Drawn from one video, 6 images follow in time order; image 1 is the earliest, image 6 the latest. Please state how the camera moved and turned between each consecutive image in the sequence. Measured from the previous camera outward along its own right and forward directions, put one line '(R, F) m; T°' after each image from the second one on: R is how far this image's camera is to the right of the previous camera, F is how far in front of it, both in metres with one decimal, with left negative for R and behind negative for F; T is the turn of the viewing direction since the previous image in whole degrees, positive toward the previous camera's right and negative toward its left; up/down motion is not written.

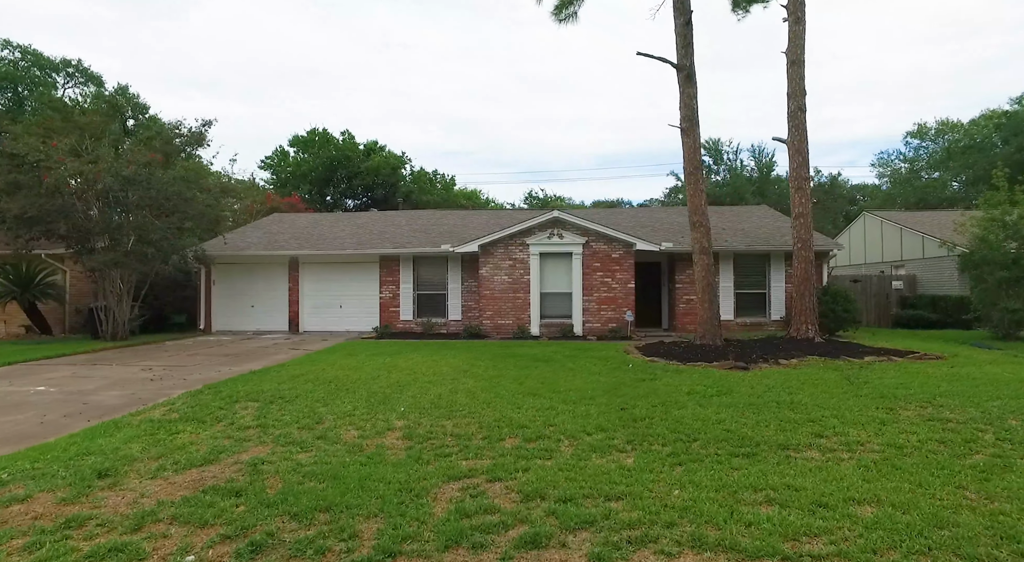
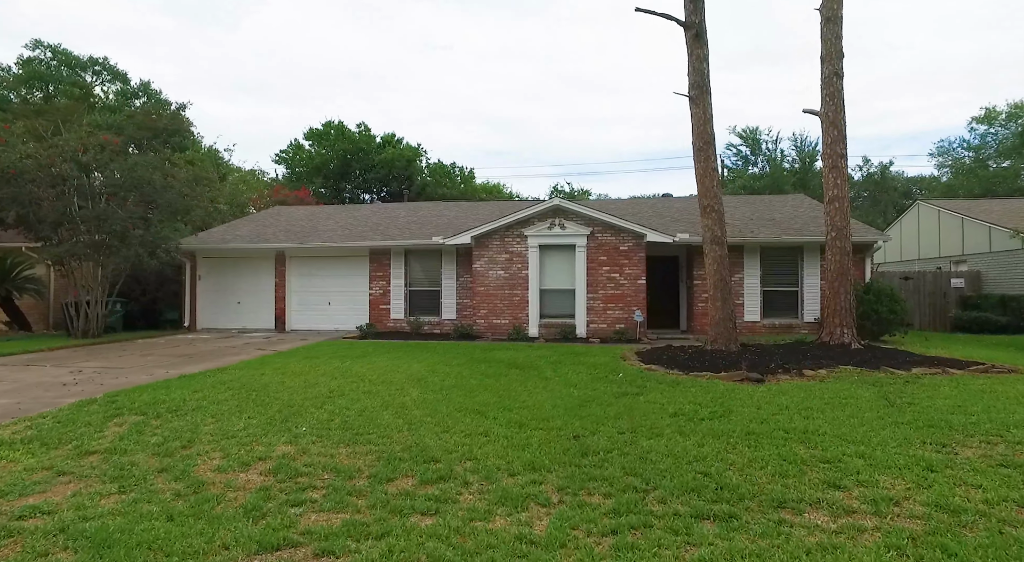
(+1.0, +1.5) m; -4°
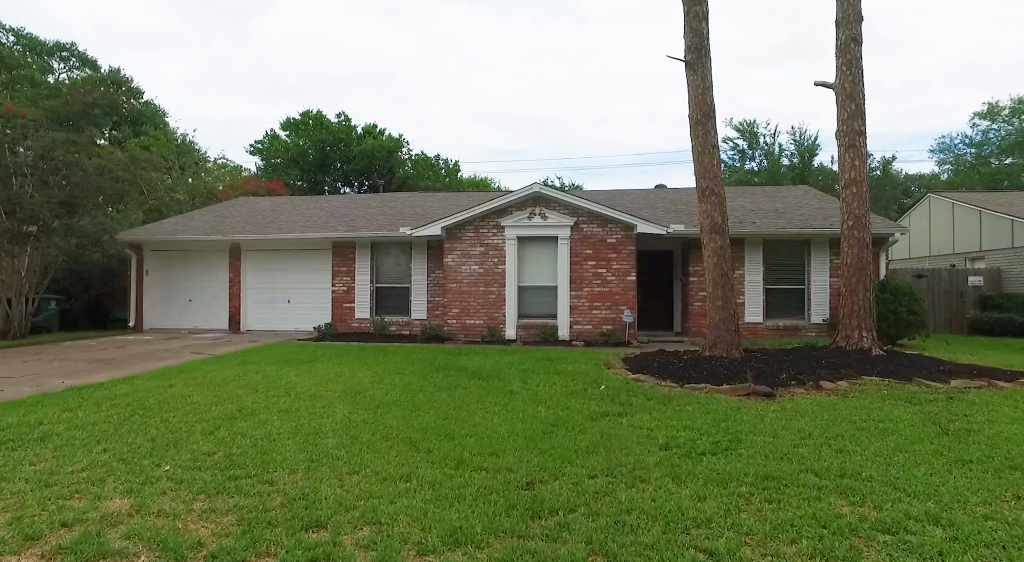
(+0.4, +1.4) m; +1°
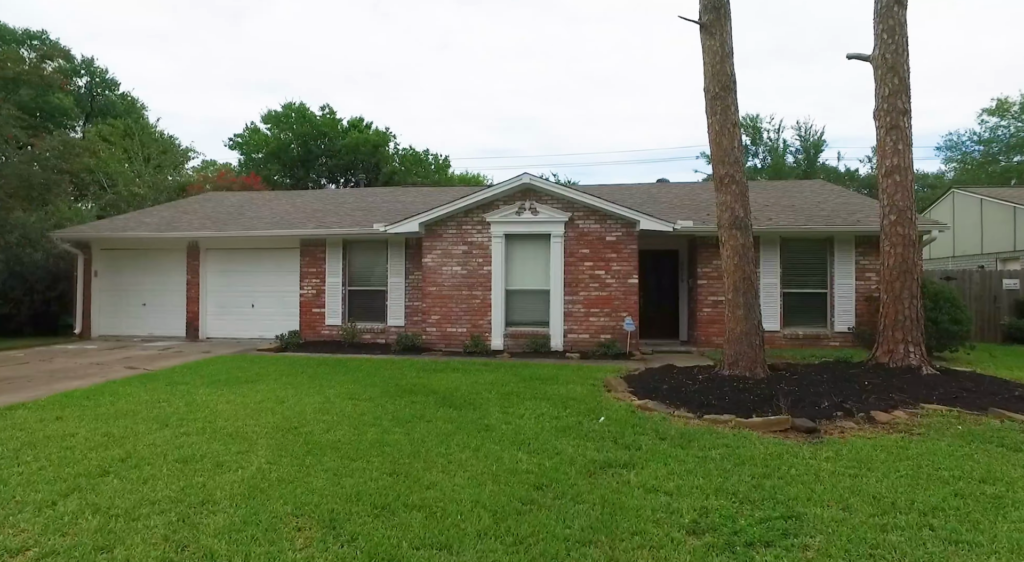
(+0.2, +1.4) m; 0°
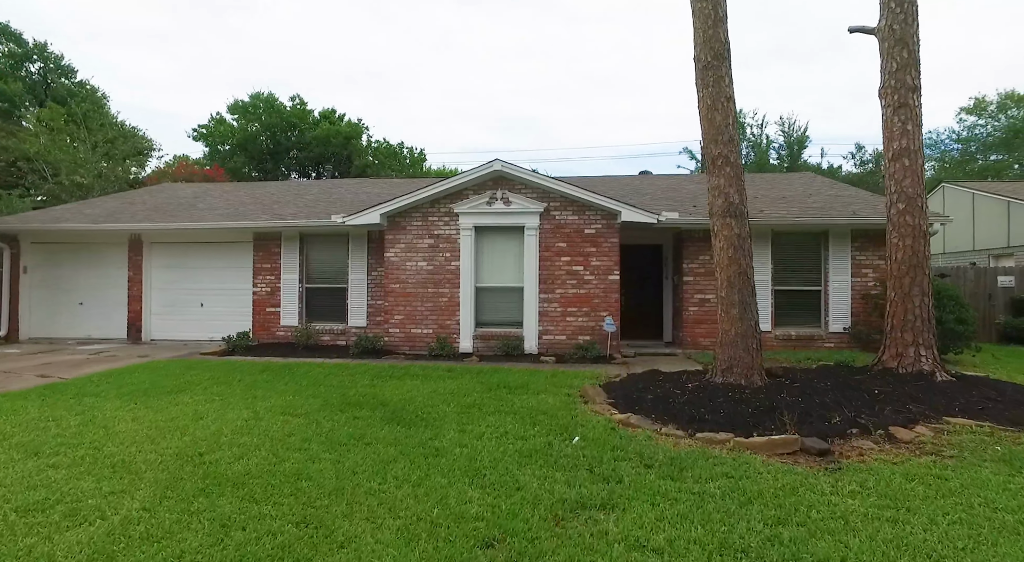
(+0.2, +0.9) m; +2°
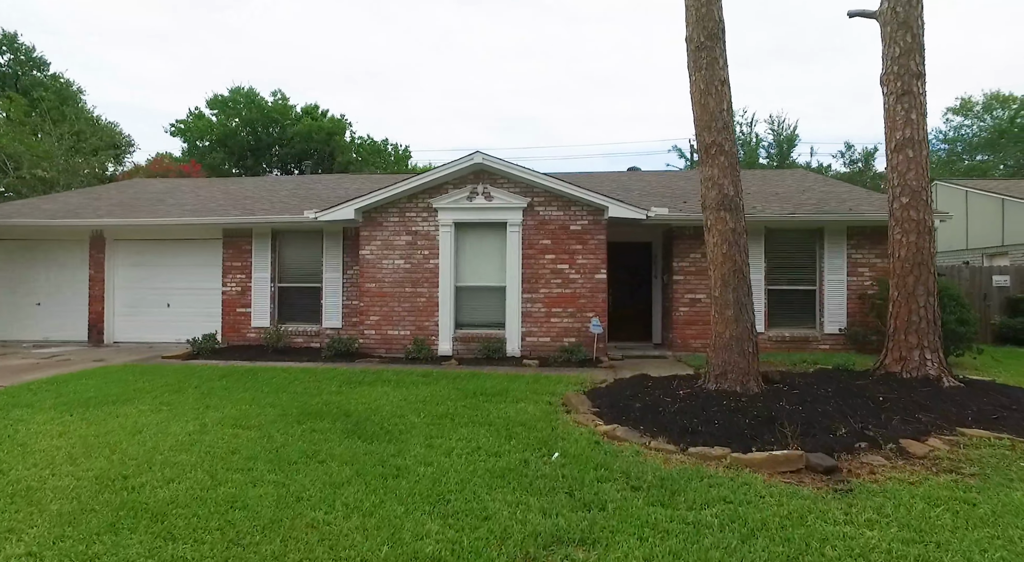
(+0.1, +0.5) m; +1°
